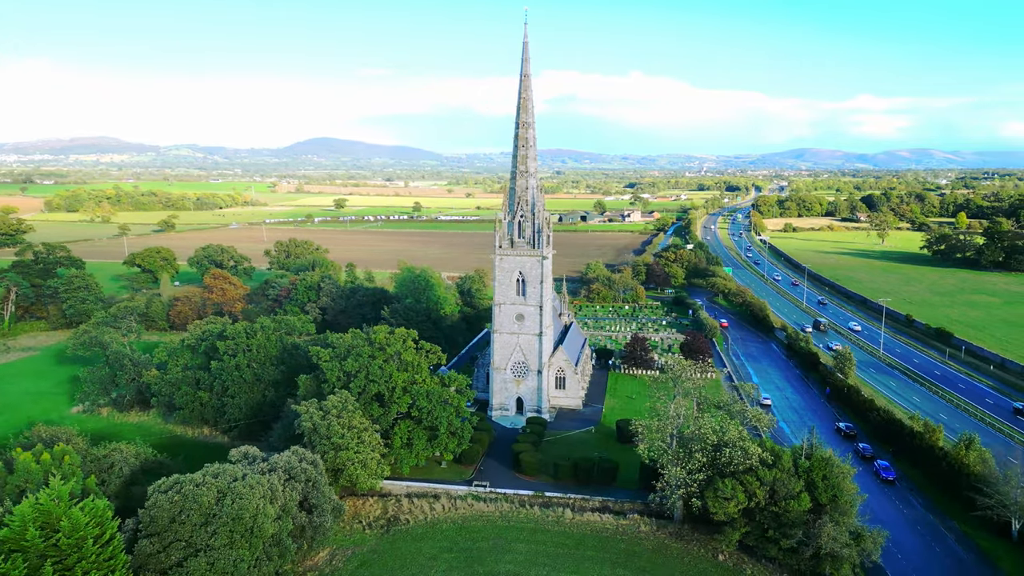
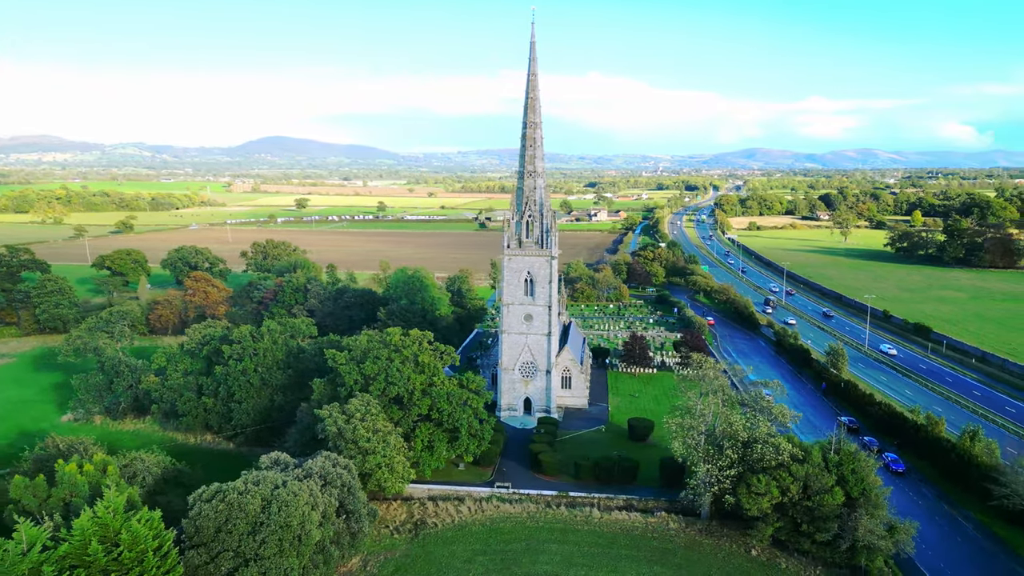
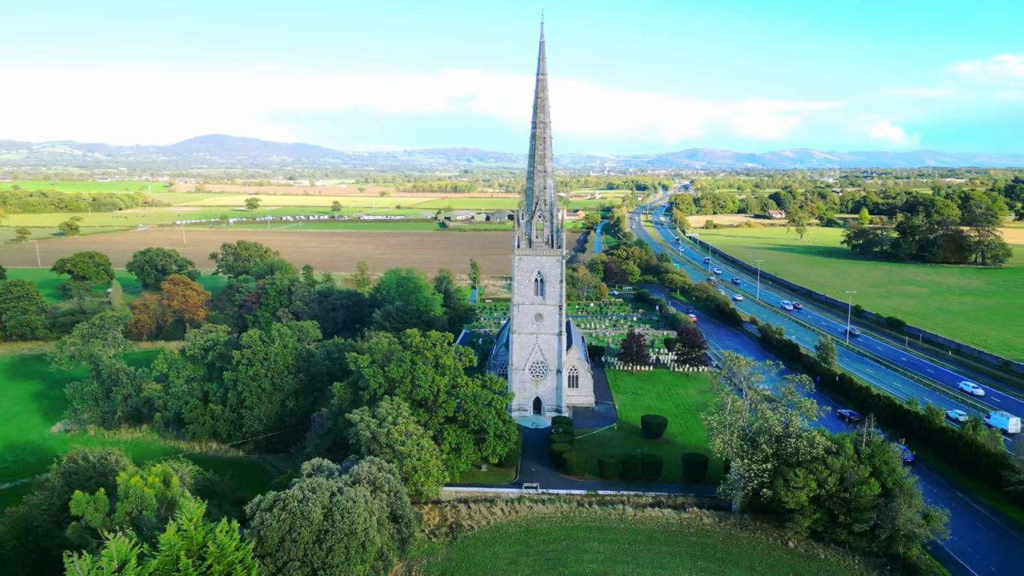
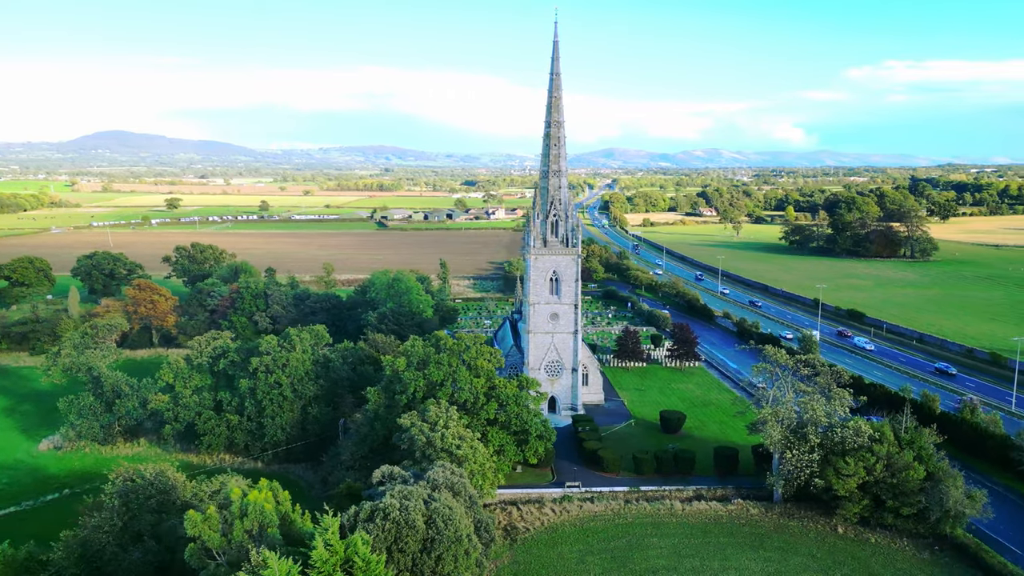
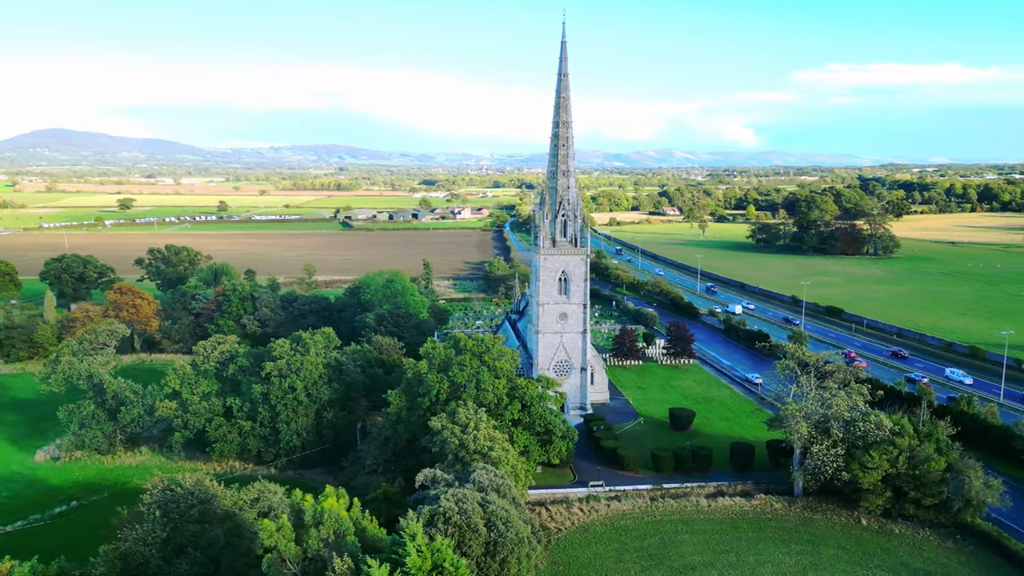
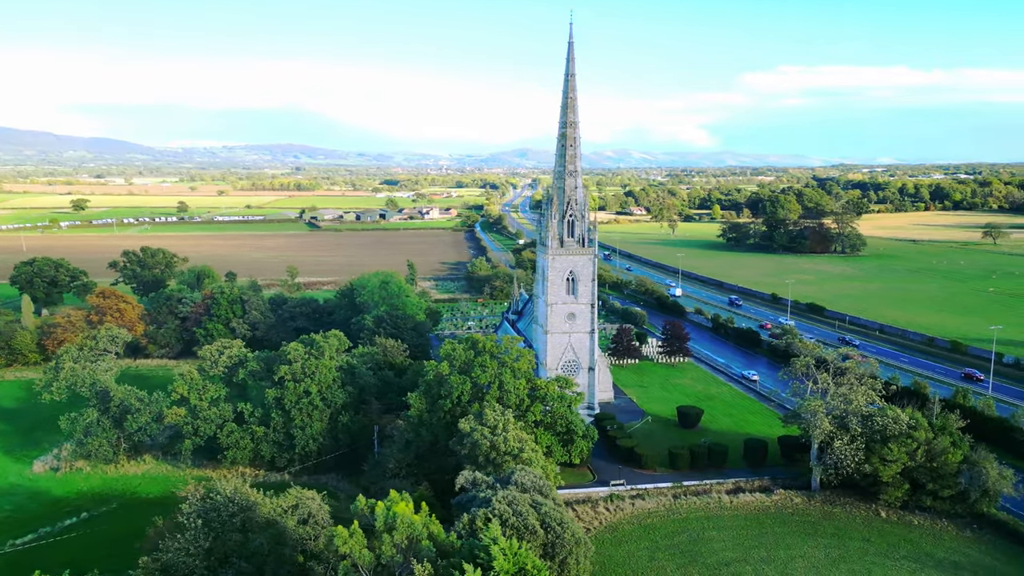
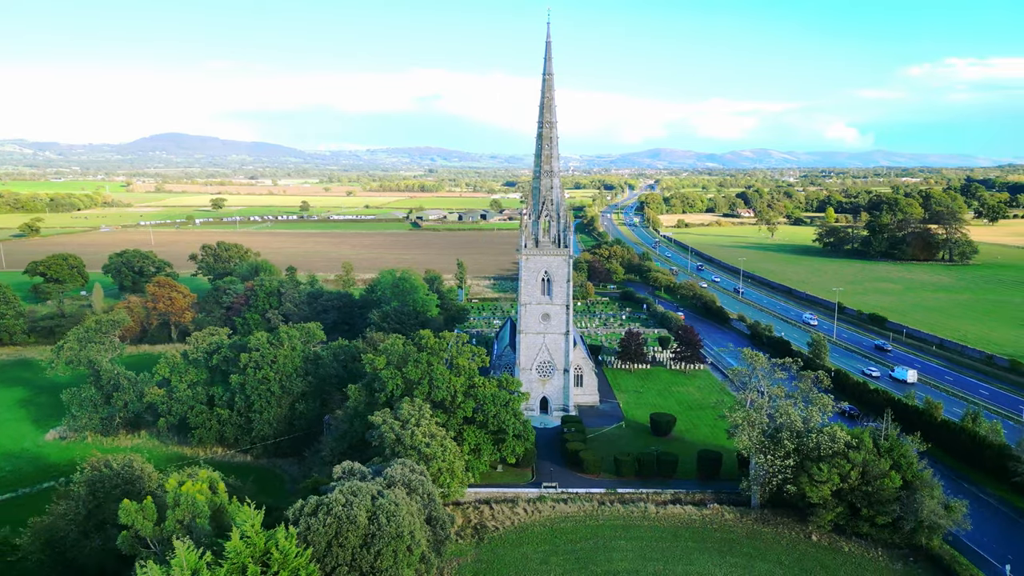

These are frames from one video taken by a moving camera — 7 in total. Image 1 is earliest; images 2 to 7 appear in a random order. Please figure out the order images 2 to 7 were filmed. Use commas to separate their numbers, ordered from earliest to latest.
2, 3, 7, 4, 5, 6
